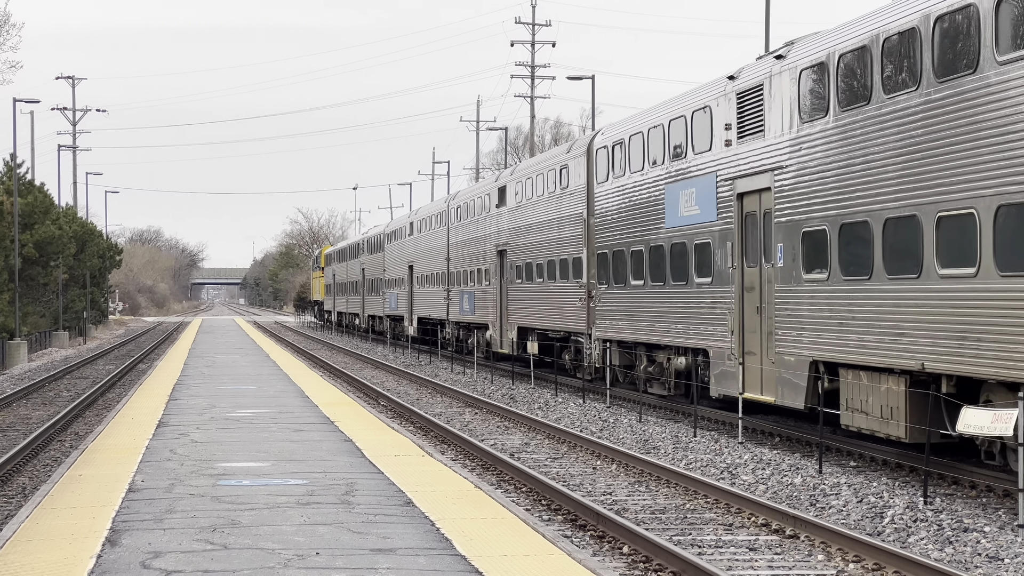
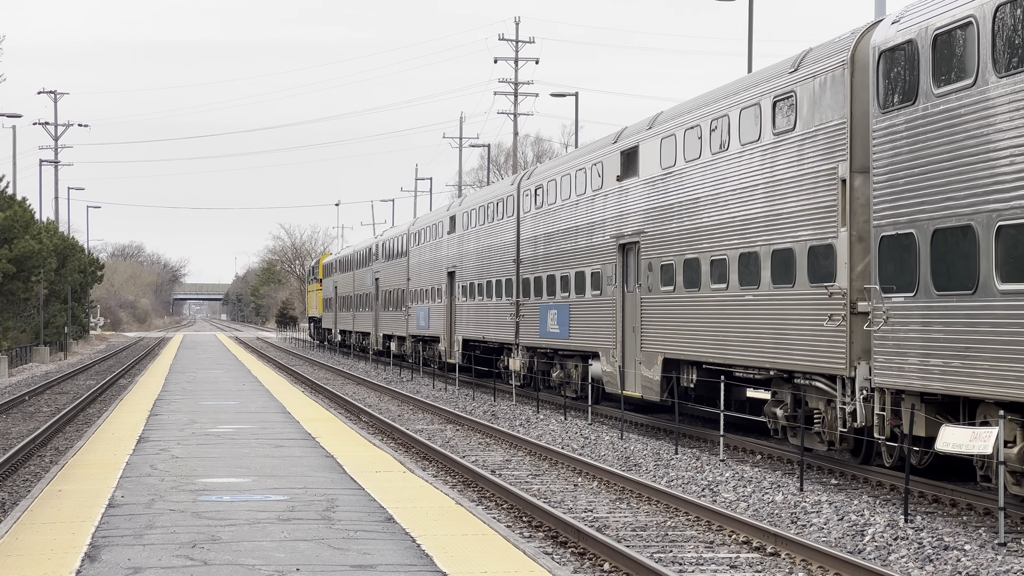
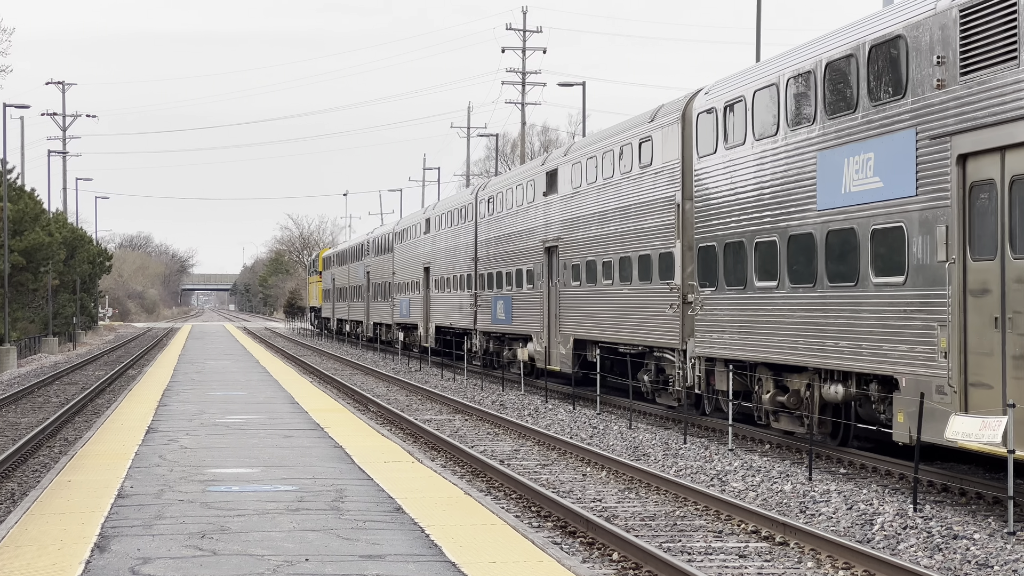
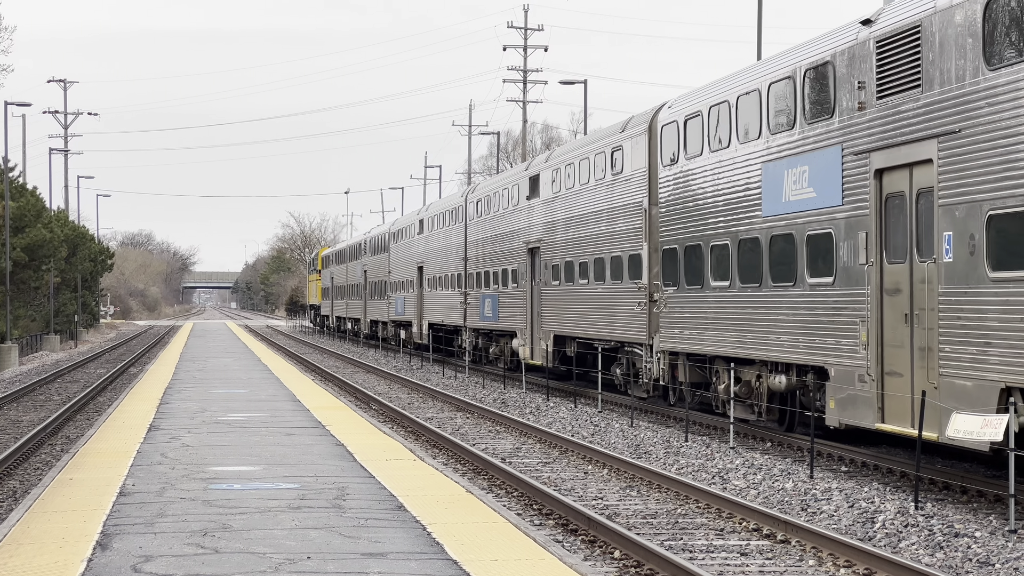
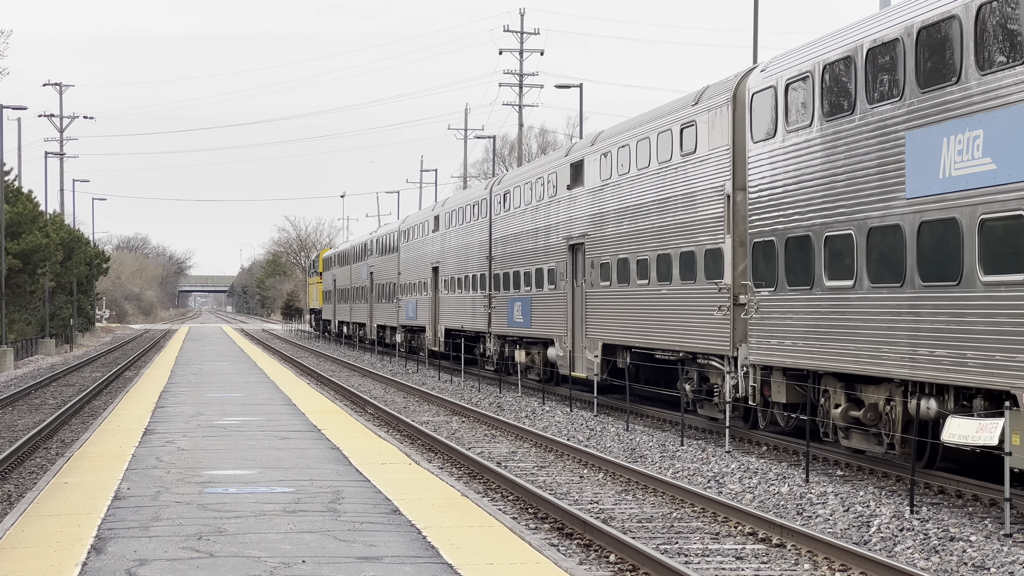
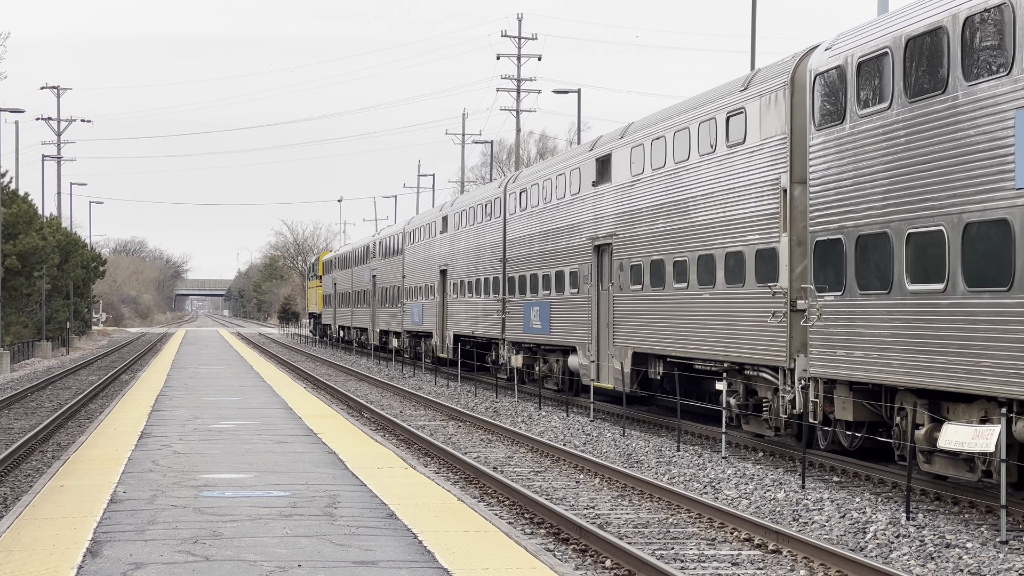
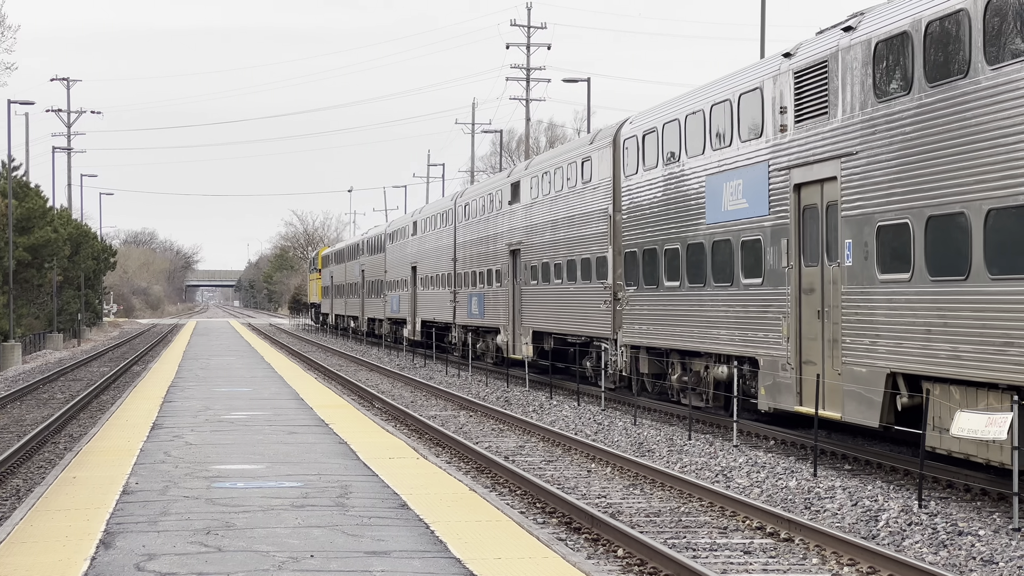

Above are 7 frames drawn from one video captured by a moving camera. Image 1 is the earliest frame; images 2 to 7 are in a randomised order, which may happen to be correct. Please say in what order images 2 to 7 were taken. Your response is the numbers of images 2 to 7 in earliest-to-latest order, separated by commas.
7, 4, 3, 5, 6, 2
